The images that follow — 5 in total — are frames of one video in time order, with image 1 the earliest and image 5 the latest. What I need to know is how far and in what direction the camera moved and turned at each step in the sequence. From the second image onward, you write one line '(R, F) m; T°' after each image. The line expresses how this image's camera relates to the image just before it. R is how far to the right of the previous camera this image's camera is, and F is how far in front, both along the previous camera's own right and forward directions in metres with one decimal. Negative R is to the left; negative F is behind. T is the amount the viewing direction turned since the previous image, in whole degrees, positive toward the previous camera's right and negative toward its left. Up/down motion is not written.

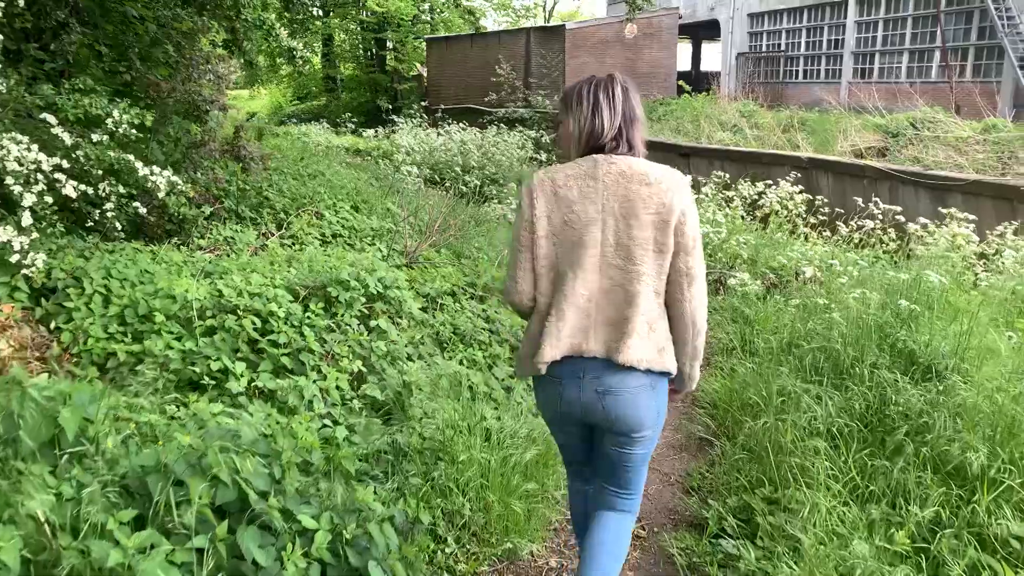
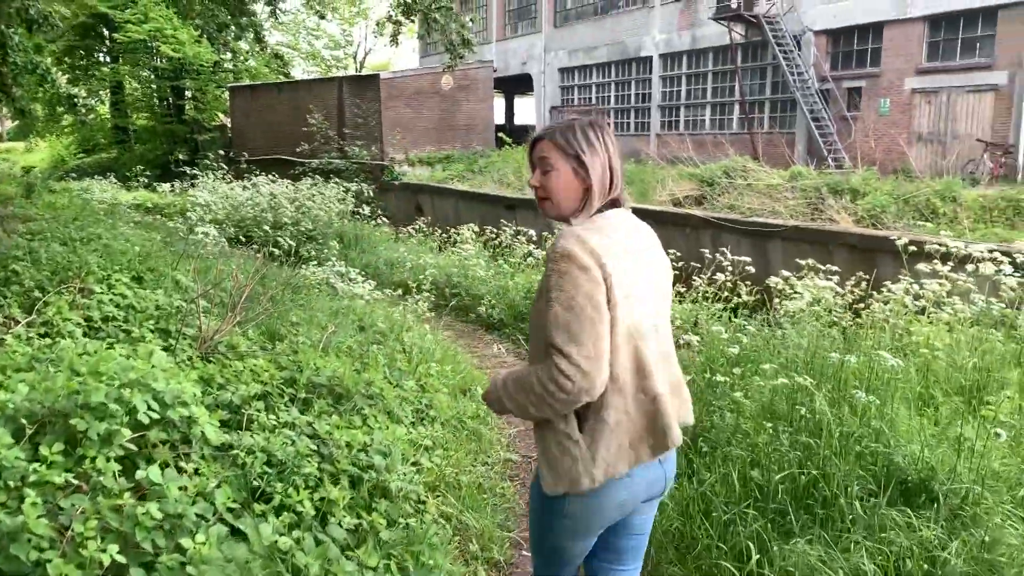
(-0.1, +1.0) m; +13°
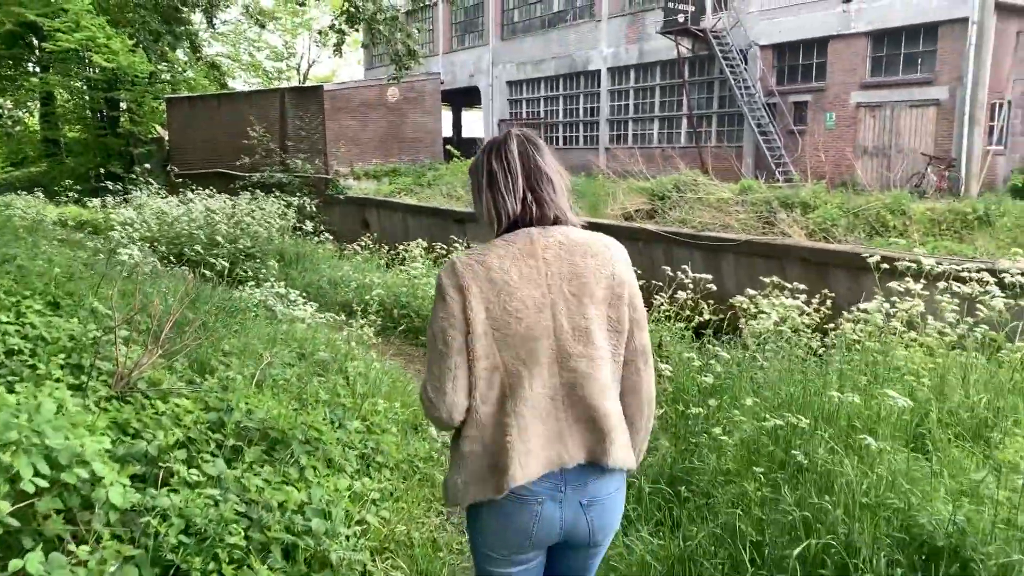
(0.0, +0.4) m; +4°
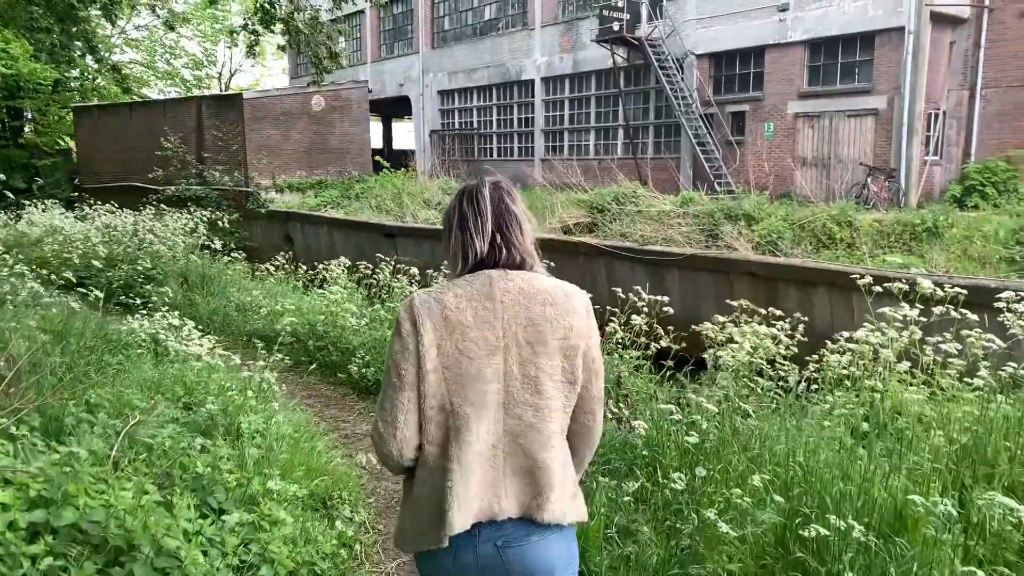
(0.0, +0.8) m; +5°
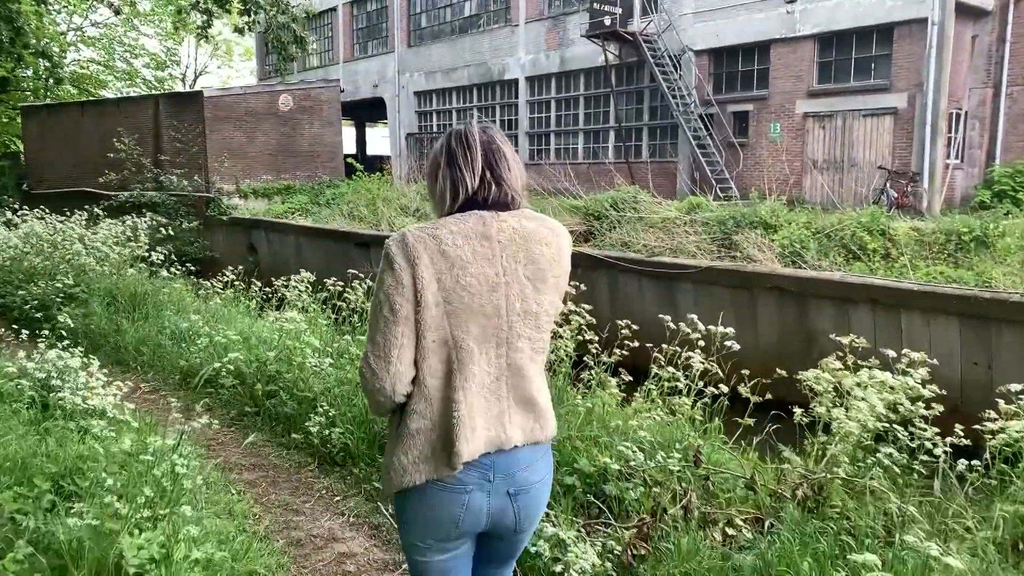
(-0.2, +1.4) m; +2°
